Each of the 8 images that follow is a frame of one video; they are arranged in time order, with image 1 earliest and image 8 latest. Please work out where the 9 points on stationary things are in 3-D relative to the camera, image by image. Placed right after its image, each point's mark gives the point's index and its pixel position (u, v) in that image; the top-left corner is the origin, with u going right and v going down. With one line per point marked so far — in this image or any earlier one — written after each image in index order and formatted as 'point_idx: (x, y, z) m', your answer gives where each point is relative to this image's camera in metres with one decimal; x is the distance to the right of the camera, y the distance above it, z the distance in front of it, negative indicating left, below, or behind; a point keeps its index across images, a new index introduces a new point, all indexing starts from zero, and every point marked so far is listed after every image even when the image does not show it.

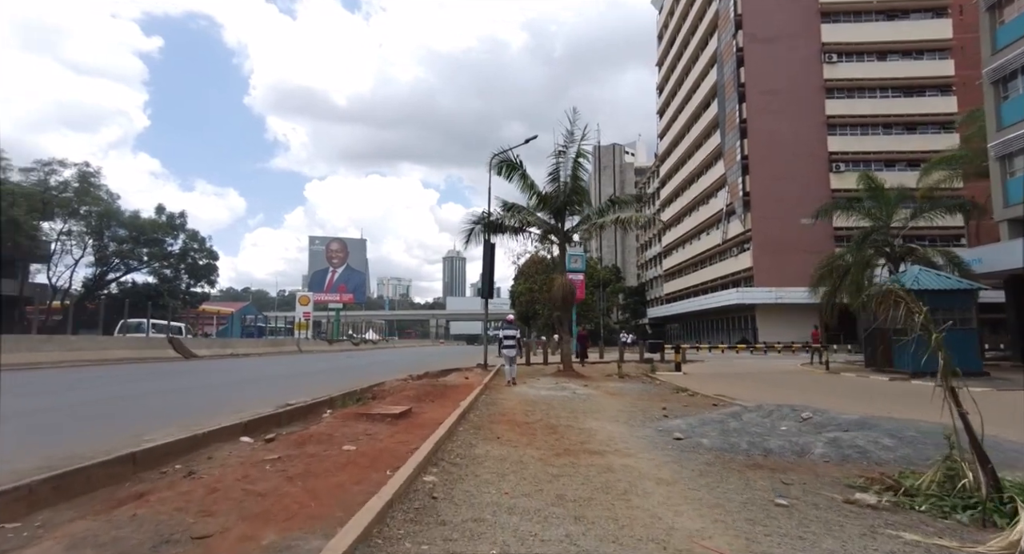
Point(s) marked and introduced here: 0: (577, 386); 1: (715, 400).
0: (+1.5, -2.4, +11.9) m
1: (+3.6, -2.2, +9.4) m
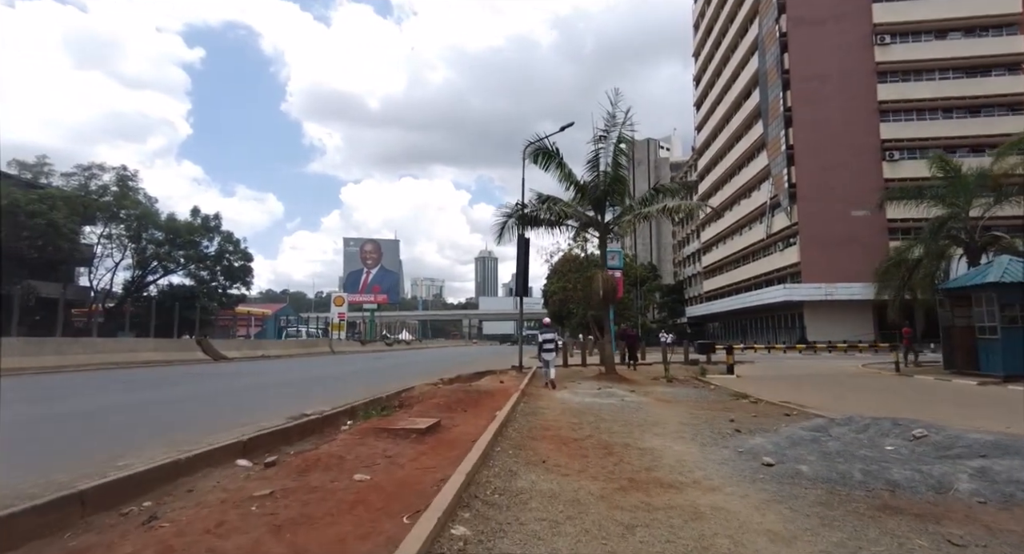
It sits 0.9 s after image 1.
0: (+2.3, -2.3, +10.8) m
1: (+4.3, -2.1, +8.2) m
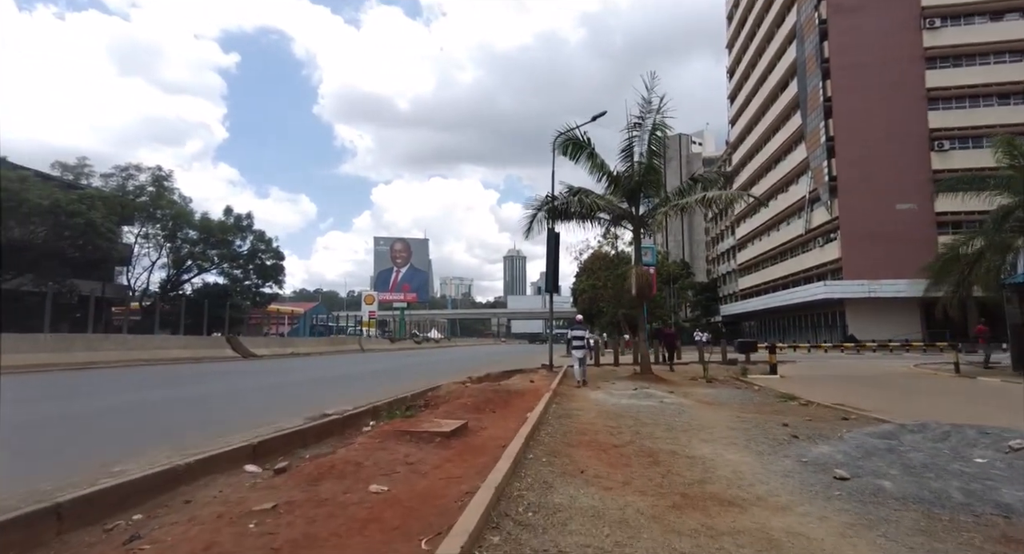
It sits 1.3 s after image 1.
0: (+2.9, -2.2, +10.2) m
1: (+4.7, -1.9, +7.5) m
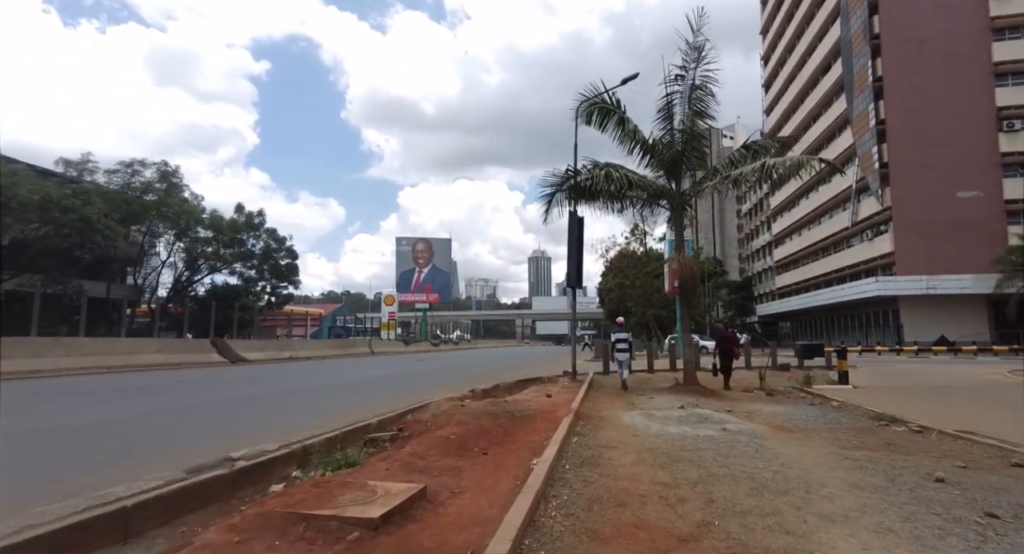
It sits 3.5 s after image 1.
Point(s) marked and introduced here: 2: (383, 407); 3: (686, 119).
0: (+3.0, -2.0, +7.8) m
1: (+4.7, -1.7, +5.0) m
2: (-3.2, -3.4, +13.7) m
3: (+3.8, +3.5, +11.7) m
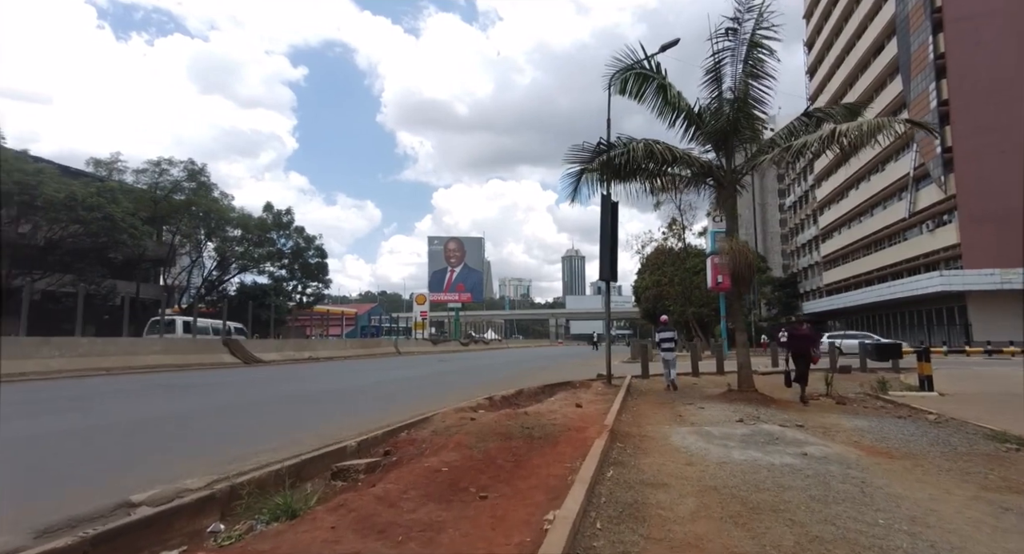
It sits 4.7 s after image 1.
0: (+3.3, -1.8, +6.3) m
1: (+4.8, -1.5, +3.4) m
2: (-2.6, -3.2, +12.5) m
3: (+4.3, +3.7, +10.1) m
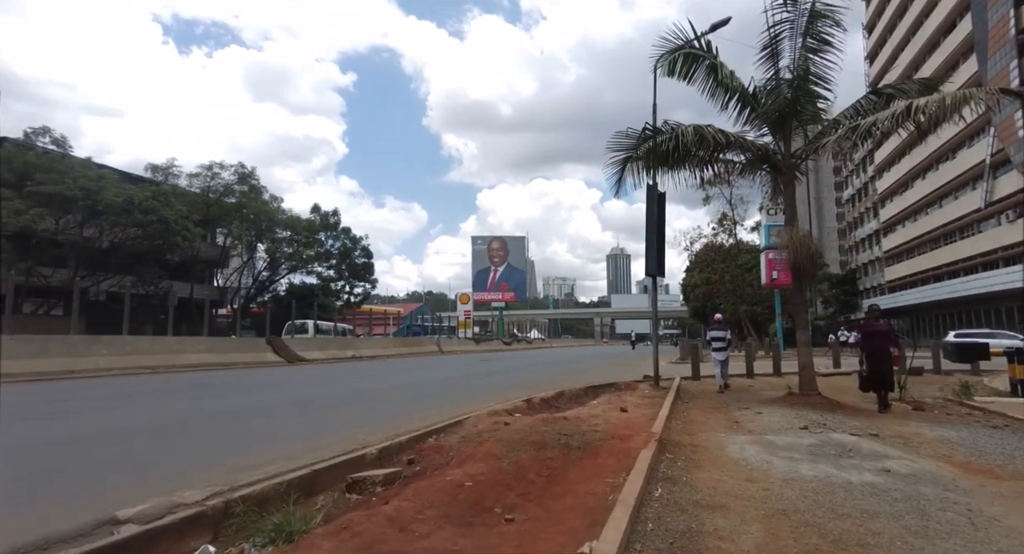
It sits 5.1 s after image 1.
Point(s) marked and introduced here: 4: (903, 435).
0: (+3.7, -1.7, +5.5) m
1: (+5.0, -1.4, +2.5) m
2: (-1.6, -3.2, +12.2) m
3: (+5.0, +3.8, +9.2) m
4: (+4.5, -1.8, +6.0) m
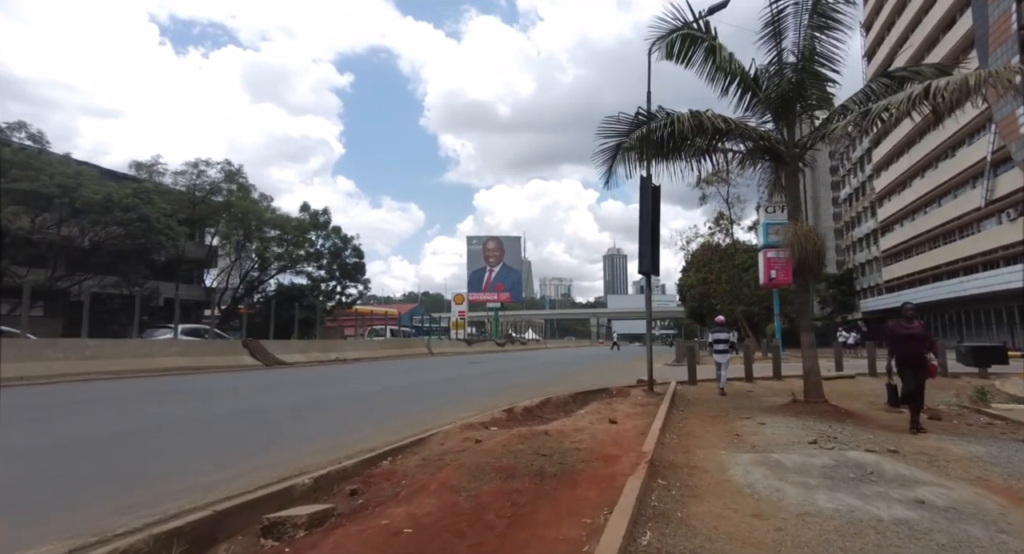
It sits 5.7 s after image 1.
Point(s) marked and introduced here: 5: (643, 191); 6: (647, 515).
0: (+3.4, -1.7, +4.8) m
1: (+4.7, -1.4, +1.9) m
2: (-1.9, -3.1, +11.5) m
3: (+4.7, +3.8, +8.6) m
4: (+4.2, -1.8, +5.4) m
5: (+2.6, +1.7, +10.6) m
6: (+0.9, -1.5, +3.4) m
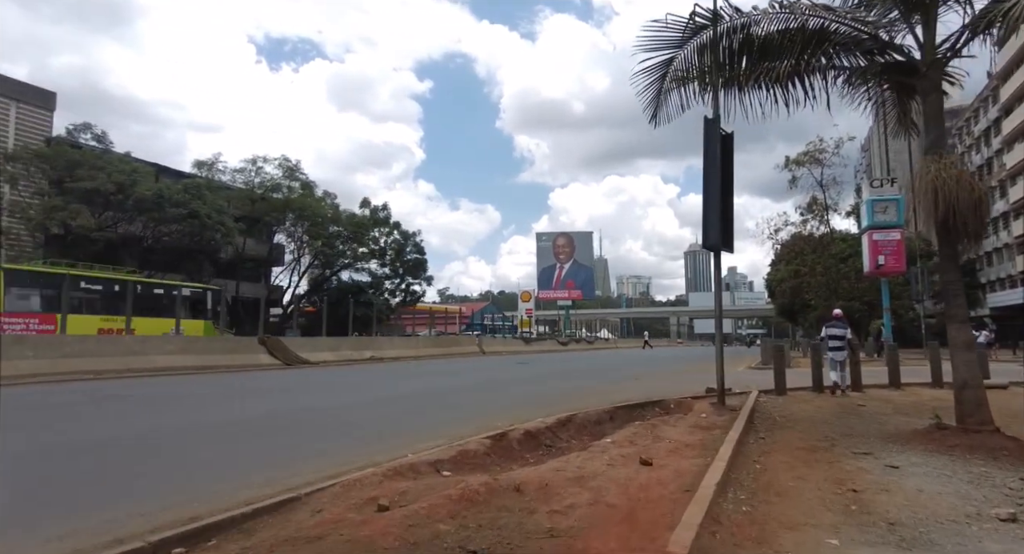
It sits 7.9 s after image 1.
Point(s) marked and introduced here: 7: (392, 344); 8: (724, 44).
0: (+3.0, -1.3, +2.2) m
1: (+3.8, -1.0, -0.9) m
2: (-1.3, -2.8, +9.6) m
3: (+4.7, +4.2, +5.7) m
4: (+3.9, -1.4, +2.6) m
5: (+2.9, +2.0, +8.1) m
6: (+0.3, -1.2, +1.1) m
7: (-4.1, -2.5, +20.0) m
8: (+2.6, +2.8, +6.6) m
